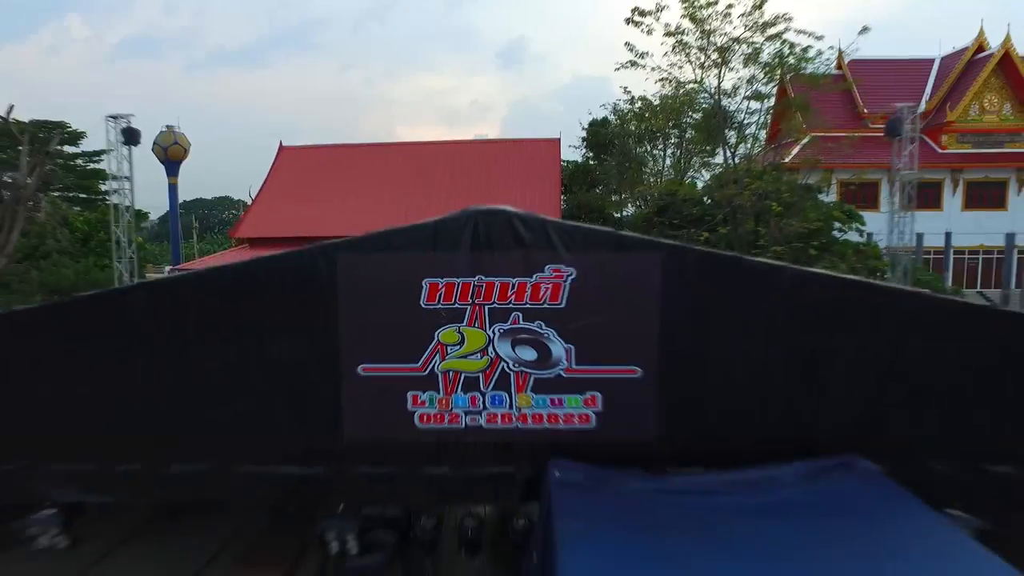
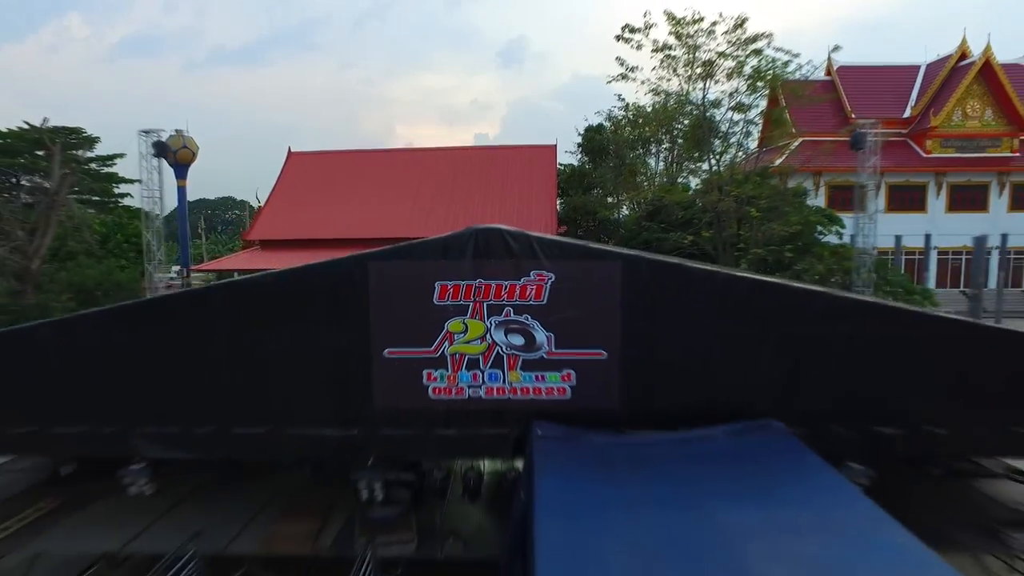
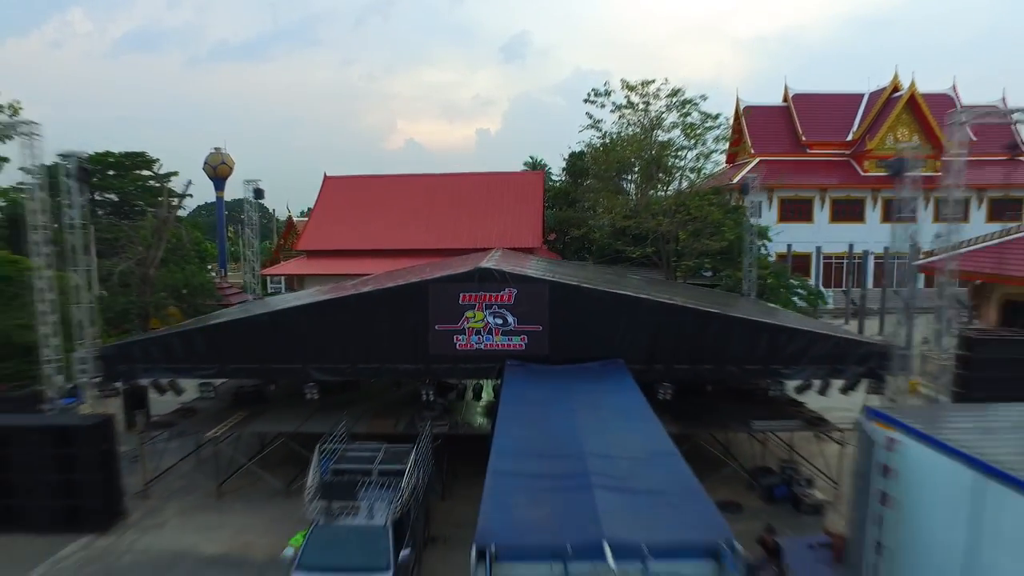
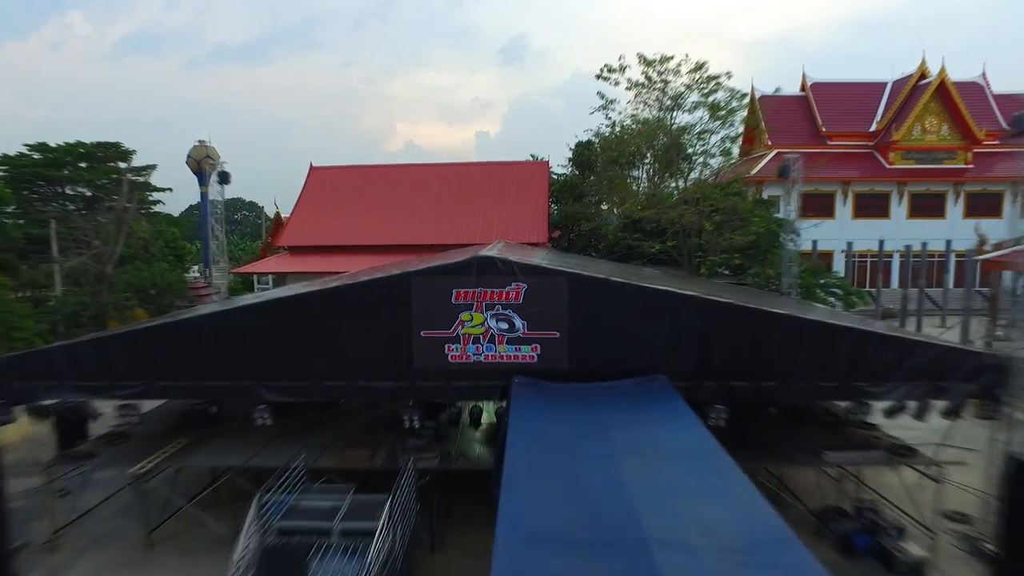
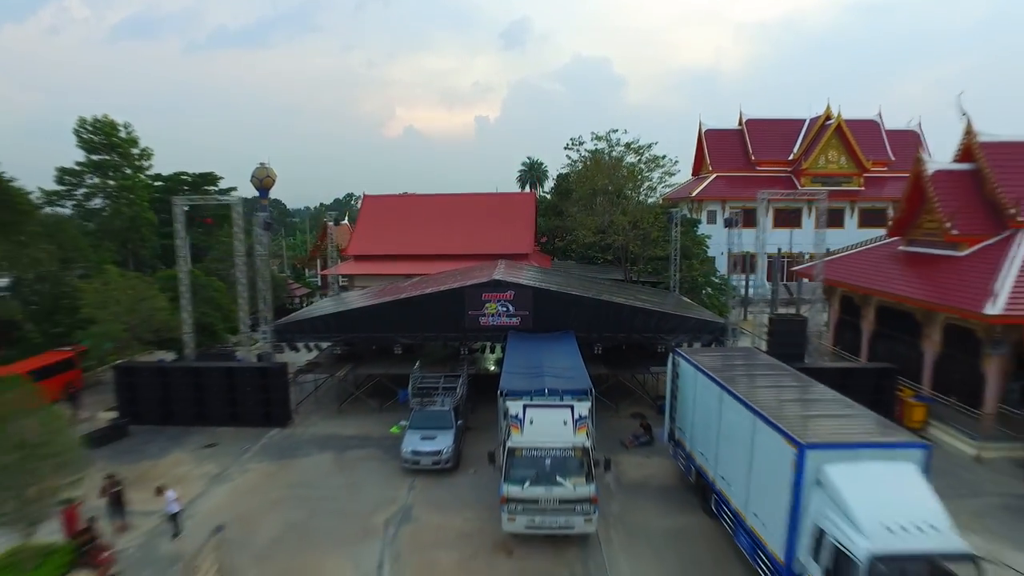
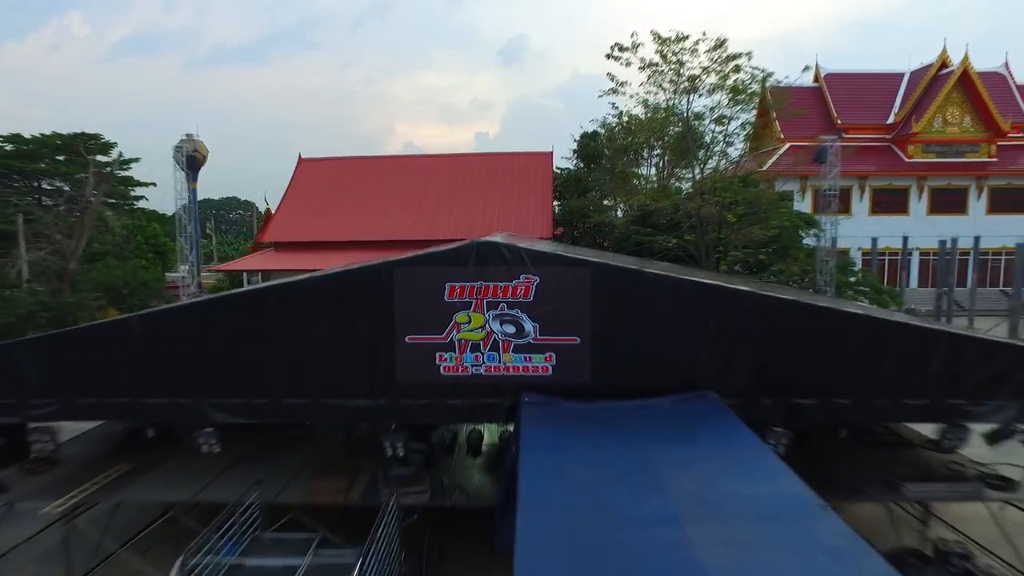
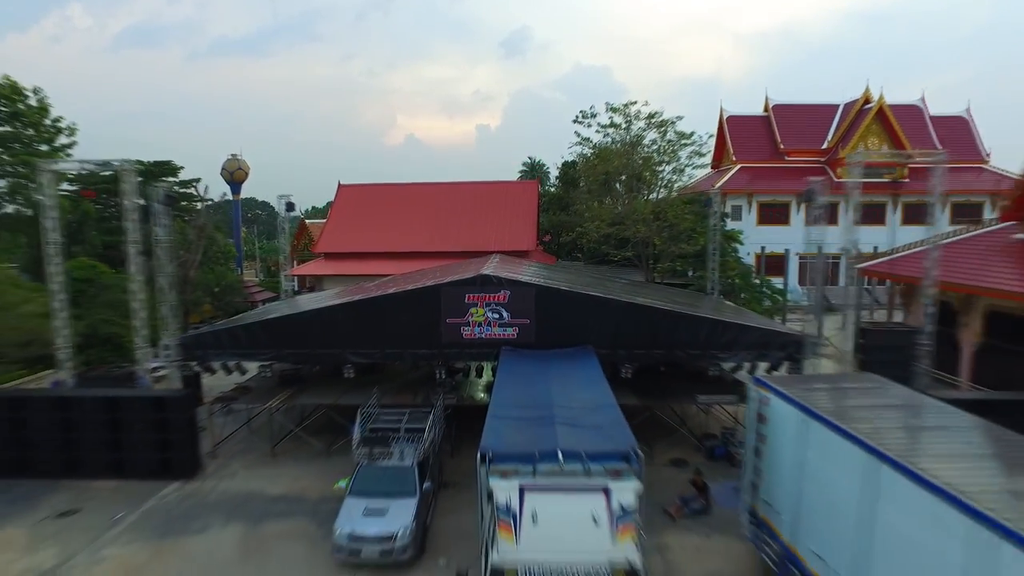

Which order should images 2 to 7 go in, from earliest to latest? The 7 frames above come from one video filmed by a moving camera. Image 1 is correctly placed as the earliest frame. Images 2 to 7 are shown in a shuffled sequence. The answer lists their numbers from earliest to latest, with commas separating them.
2, 6, 4, 3, 7, 5
